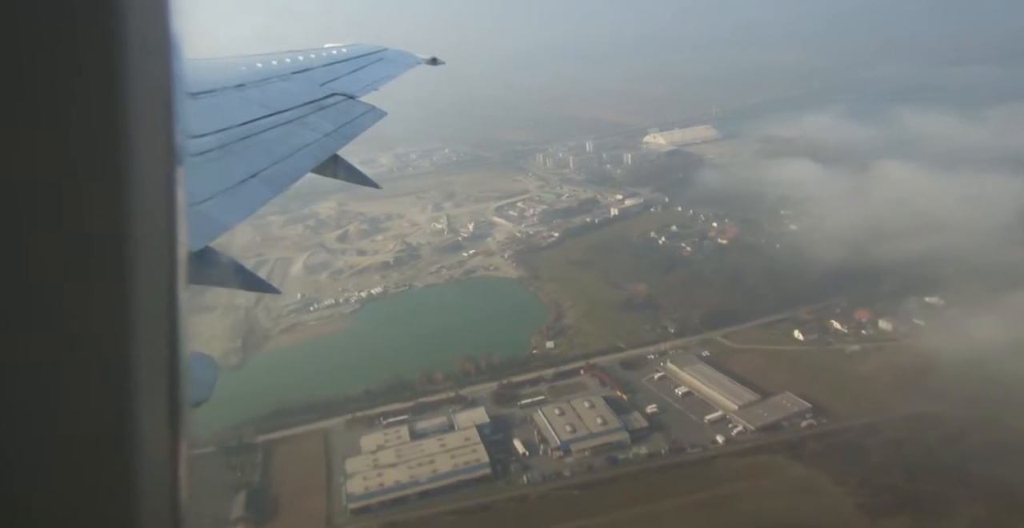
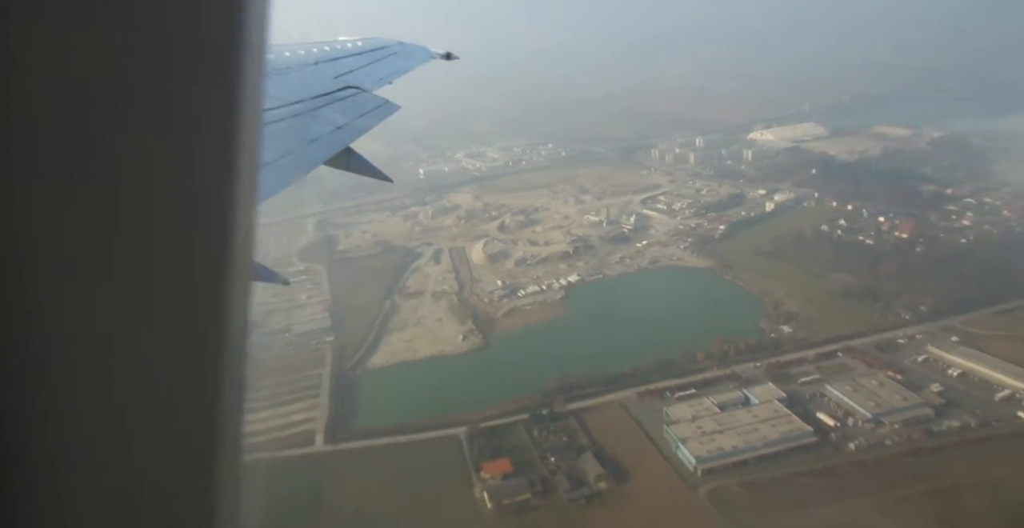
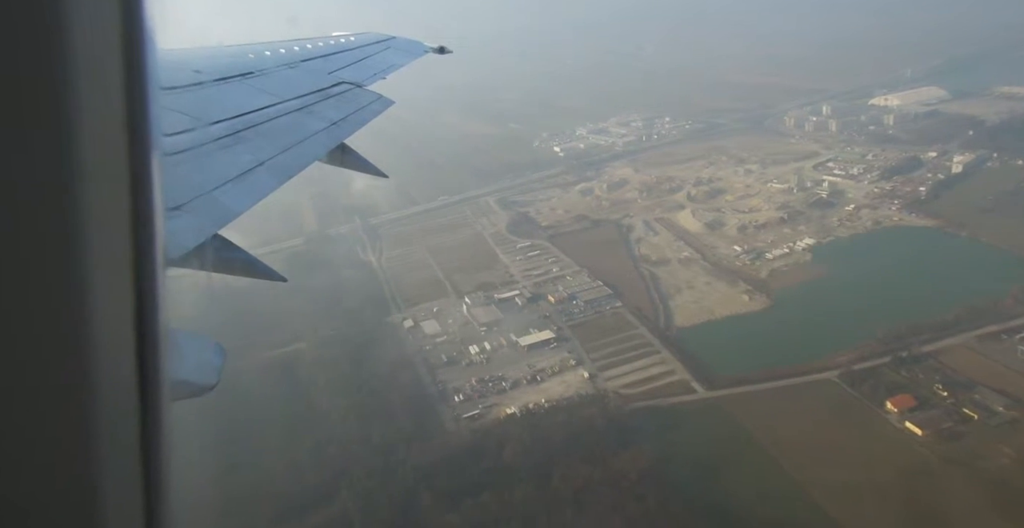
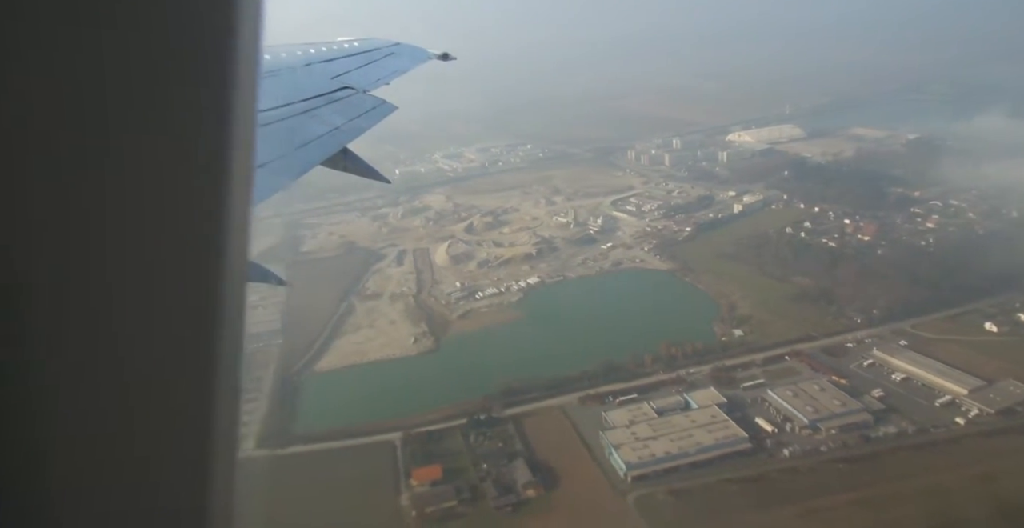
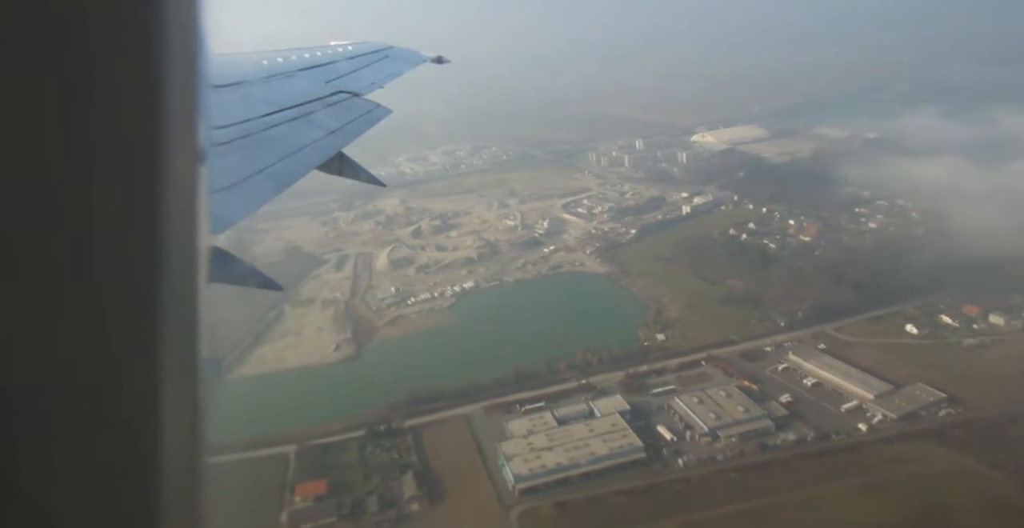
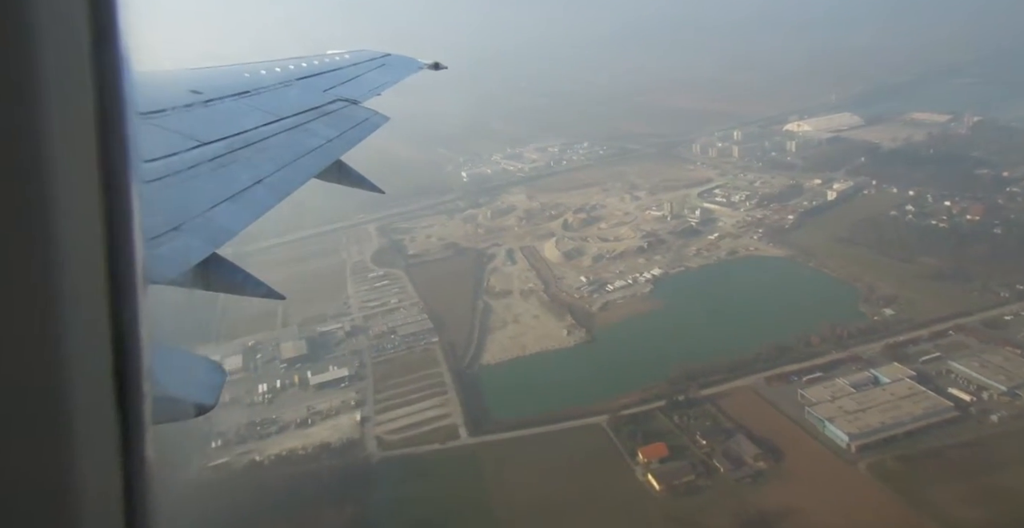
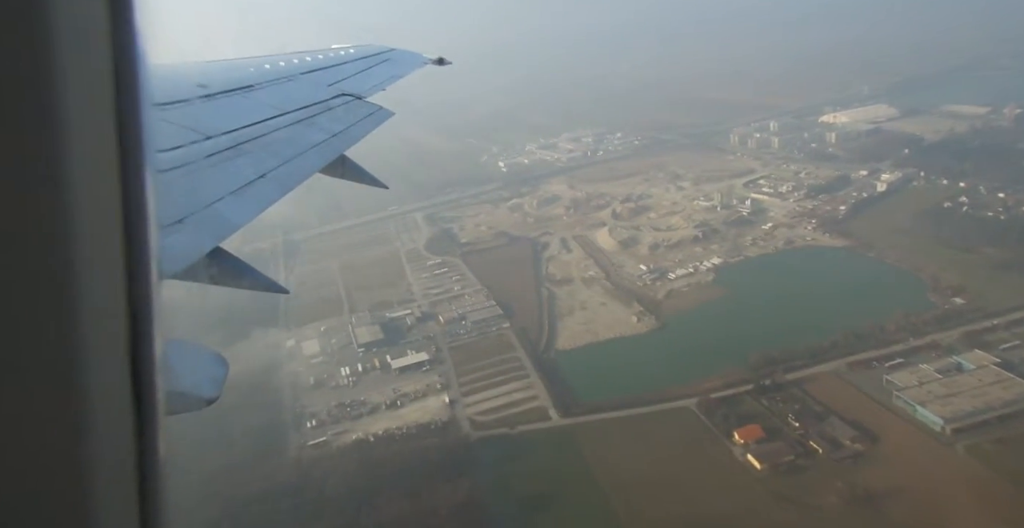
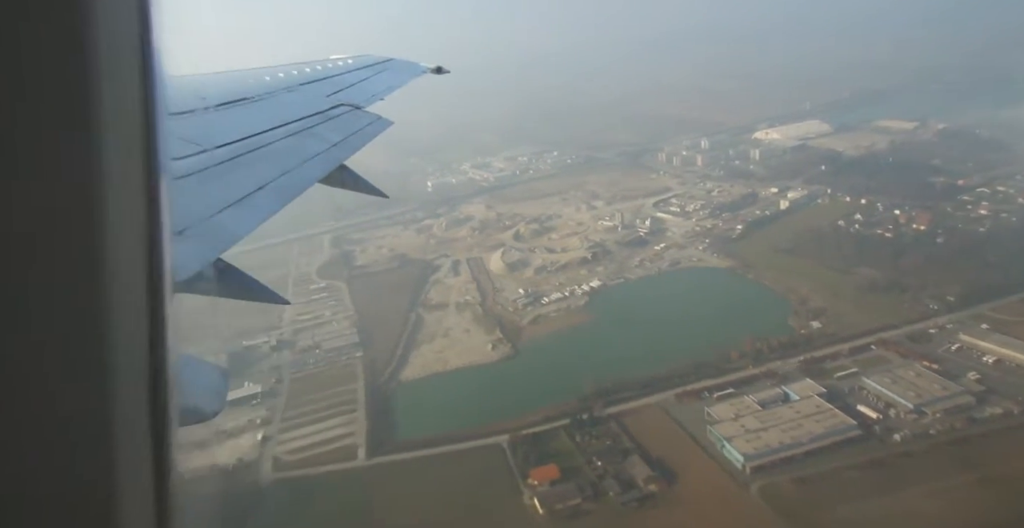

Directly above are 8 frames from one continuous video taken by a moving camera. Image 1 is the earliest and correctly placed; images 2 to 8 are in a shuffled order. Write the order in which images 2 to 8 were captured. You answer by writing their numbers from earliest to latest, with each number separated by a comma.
5, 4, 2, 8, 6, 7, 3
